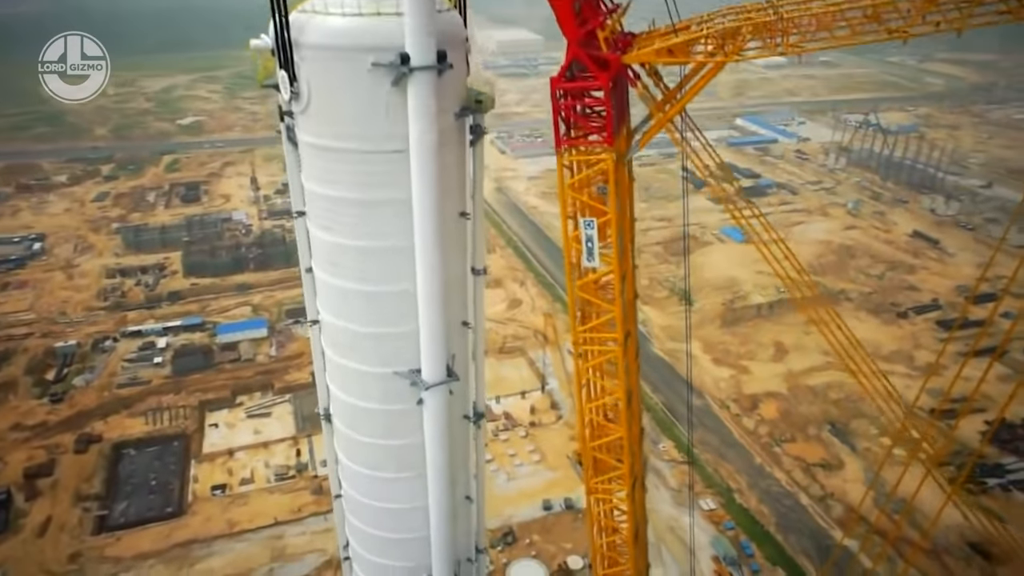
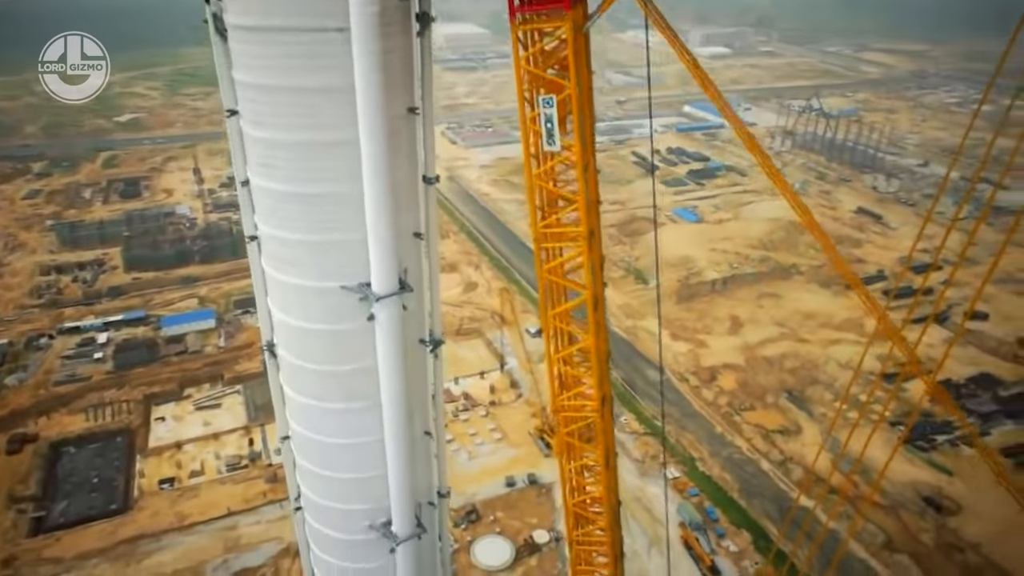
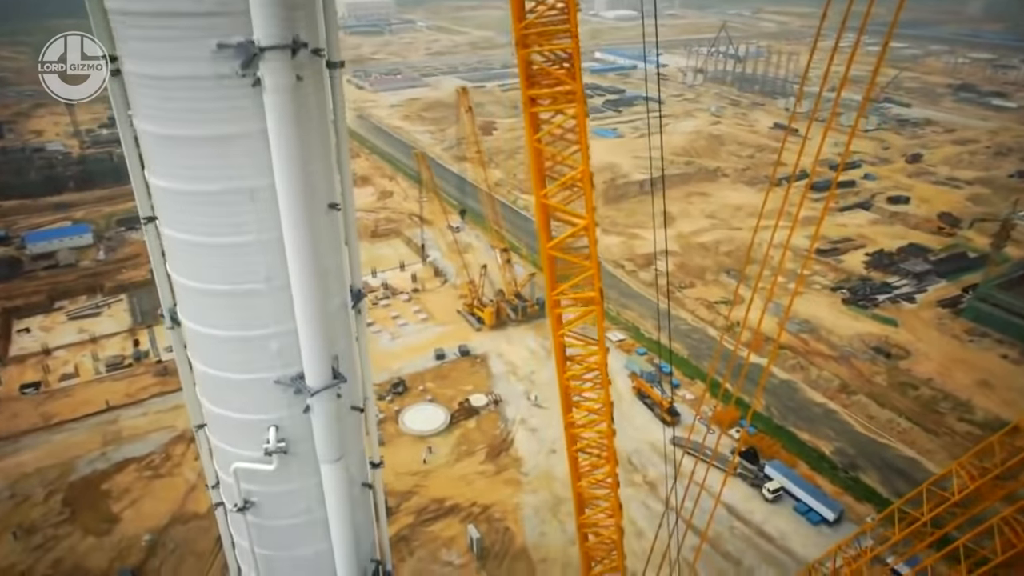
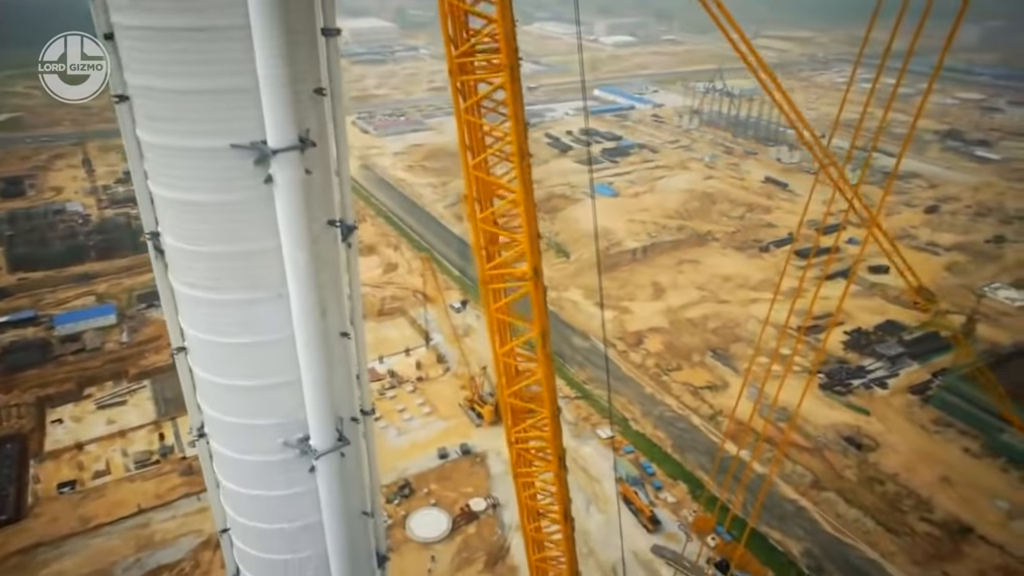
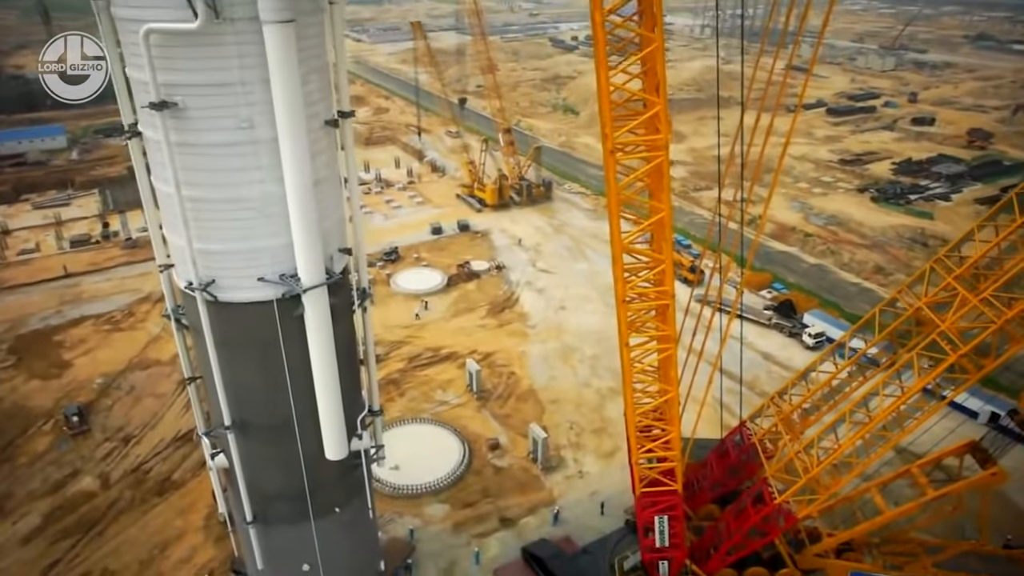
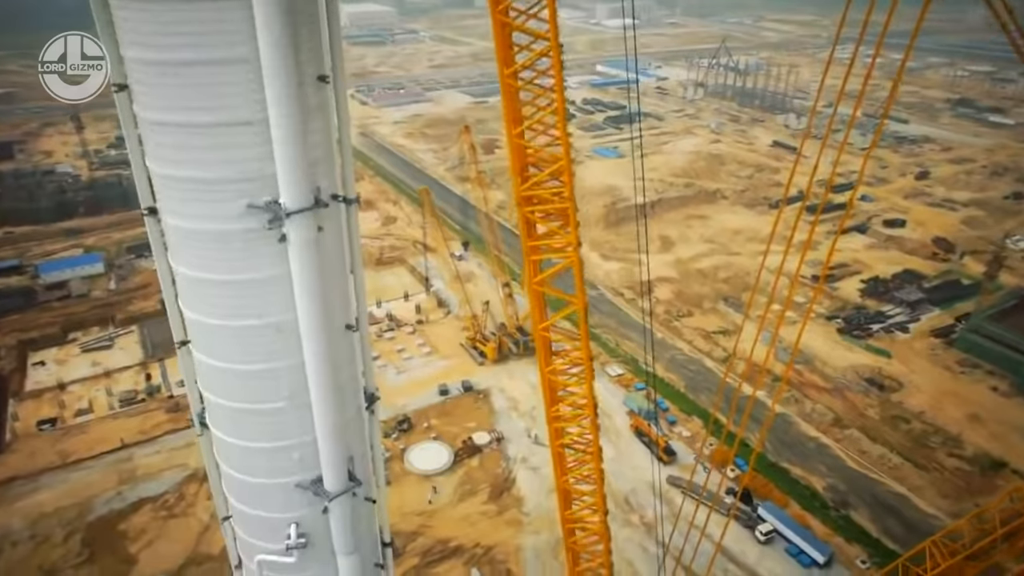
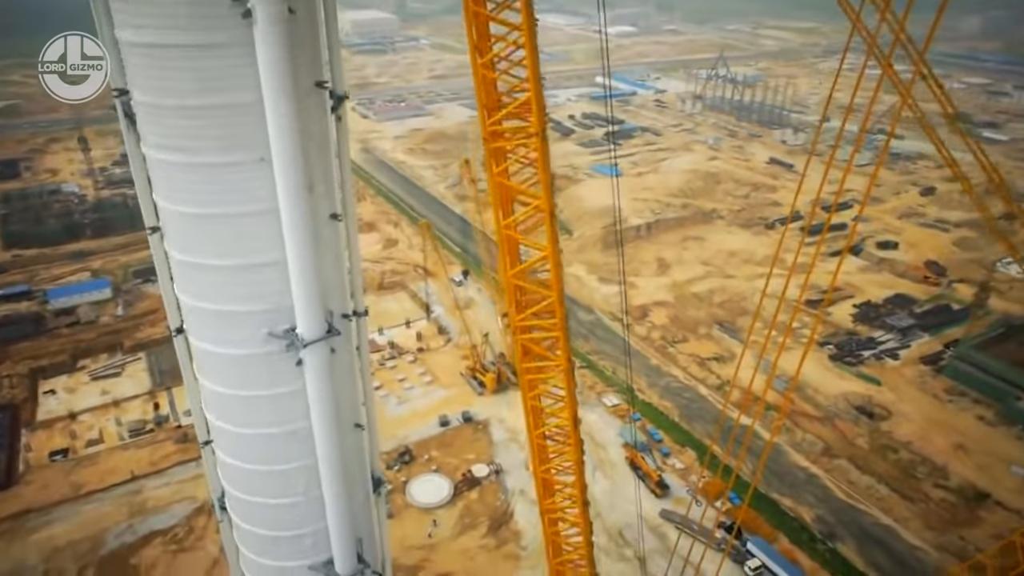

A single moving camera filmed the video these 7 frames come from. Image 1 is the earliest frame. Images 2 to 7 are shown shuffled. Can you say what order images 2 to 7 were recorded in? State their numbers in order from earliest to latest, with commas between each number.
2, 4, 7, 6, 3, 5
